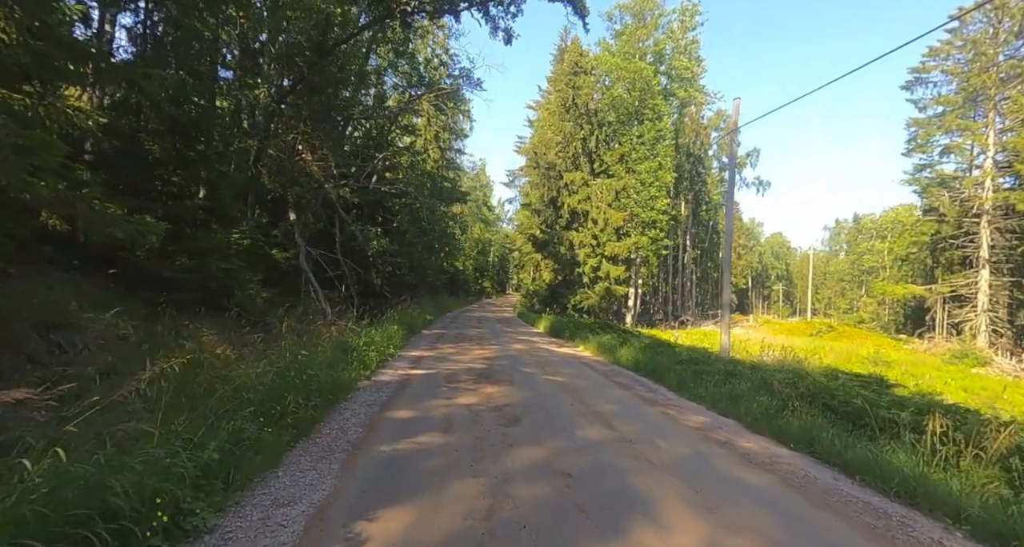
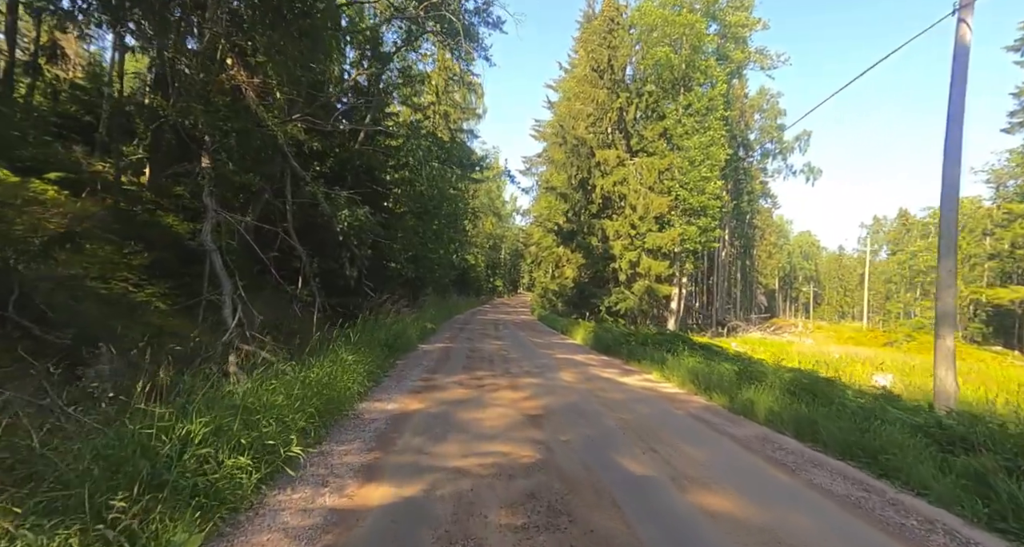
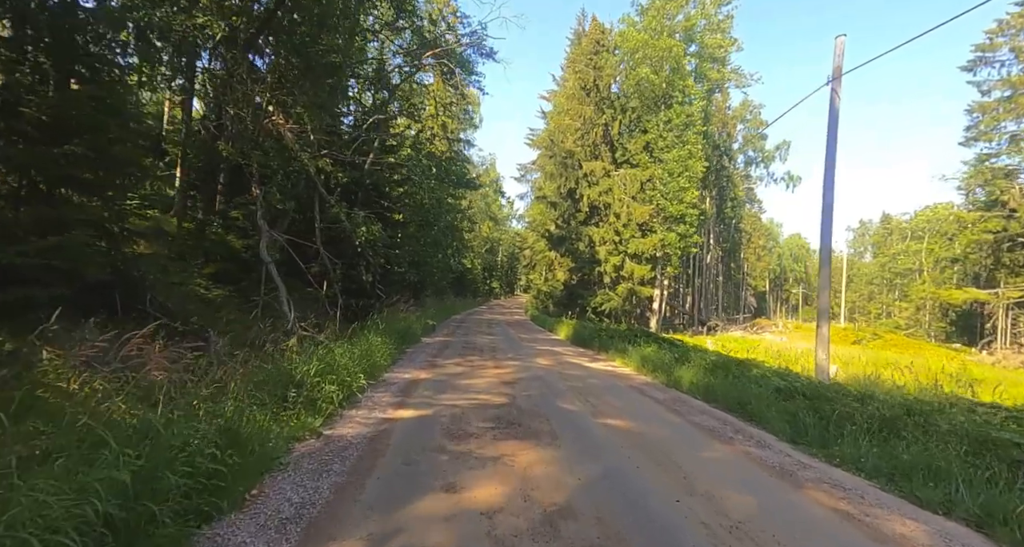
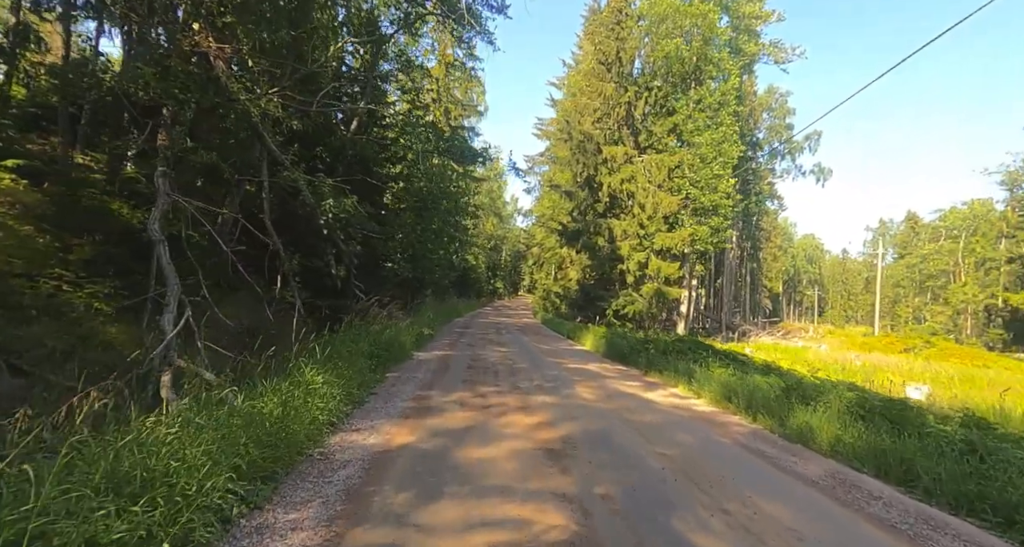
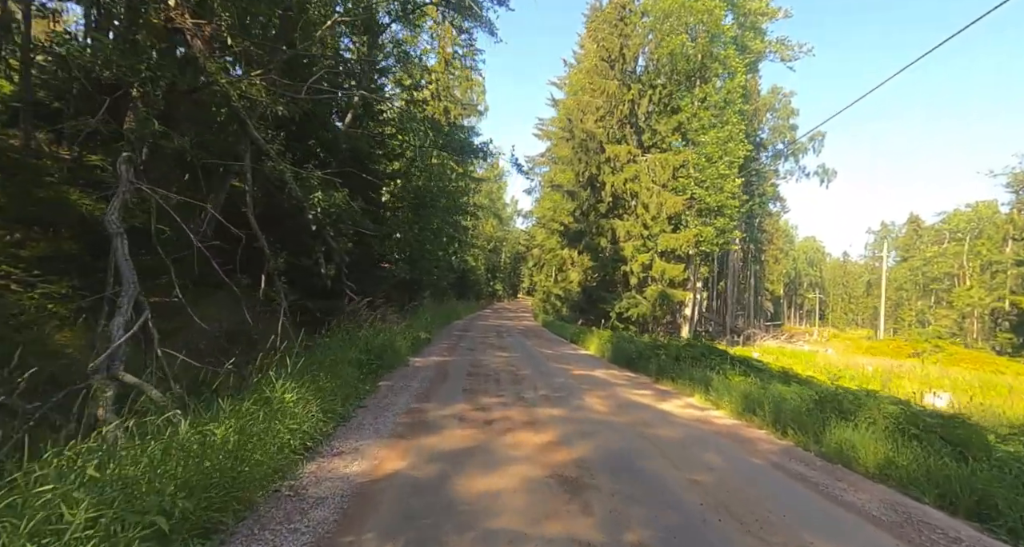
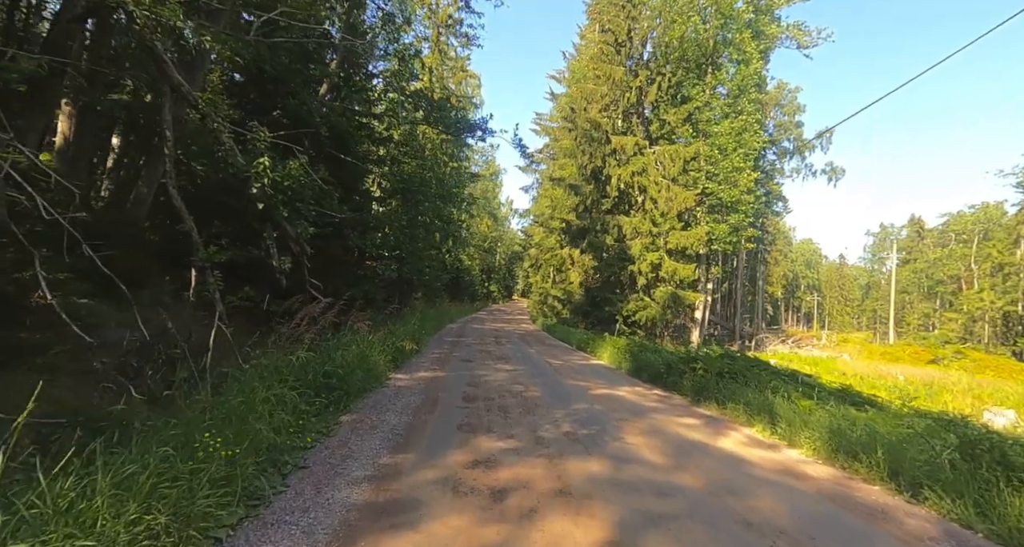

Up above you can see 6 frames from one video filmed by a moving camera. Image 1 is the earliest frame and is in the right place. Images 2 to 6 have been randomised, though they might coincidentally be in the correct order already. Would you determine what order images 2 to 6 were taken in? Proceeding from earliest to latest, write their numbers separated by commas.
3, 2, 4, 5, 6
